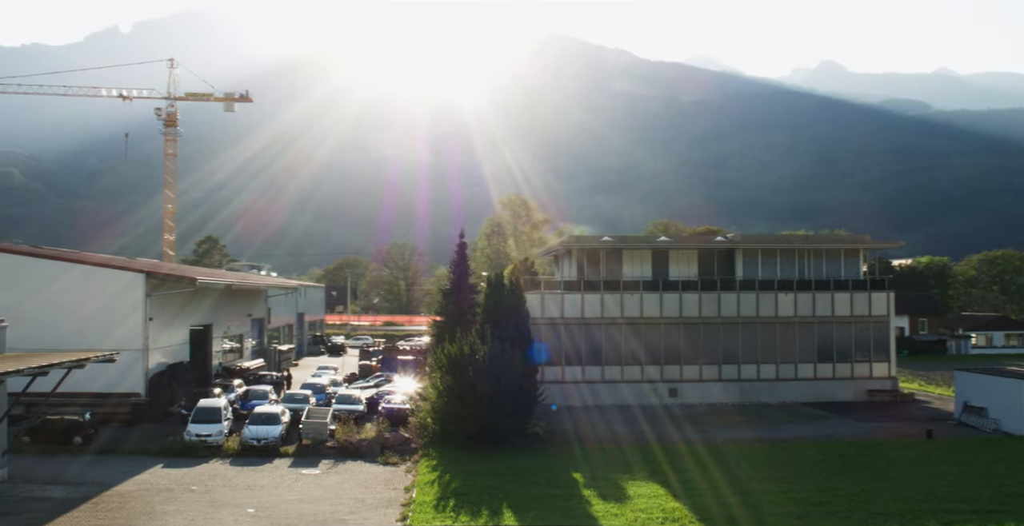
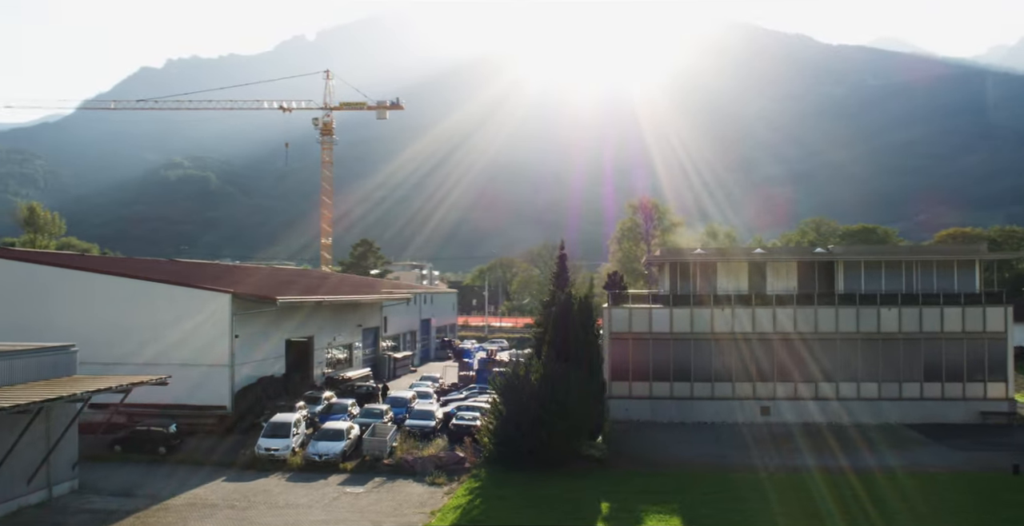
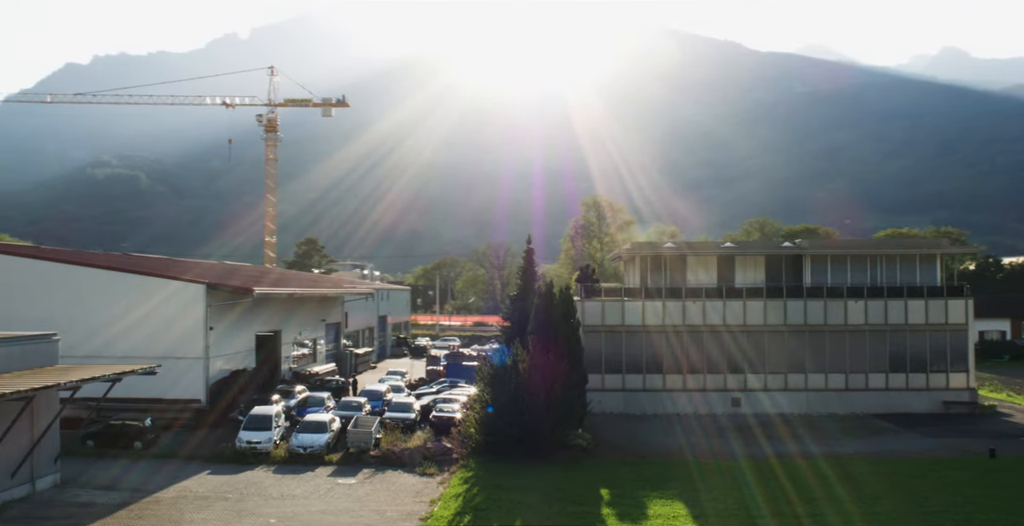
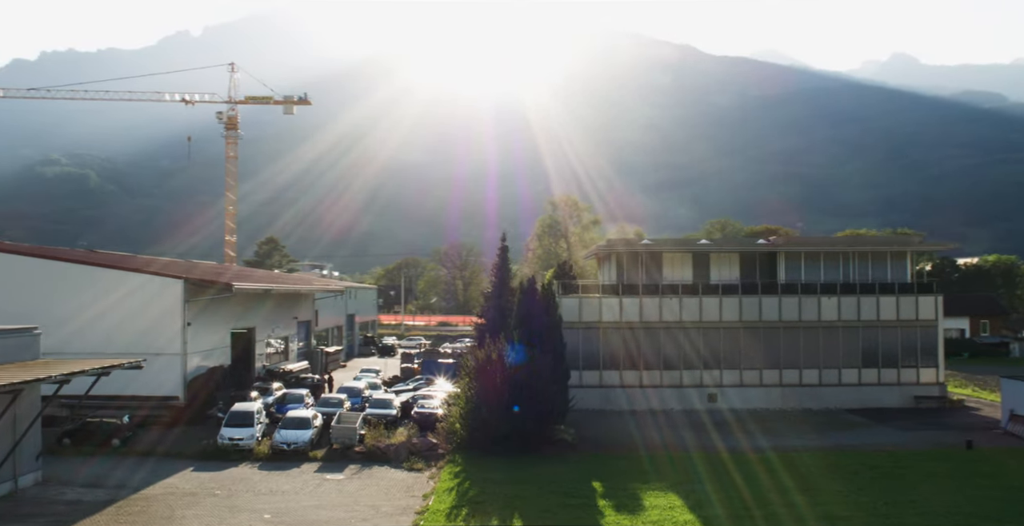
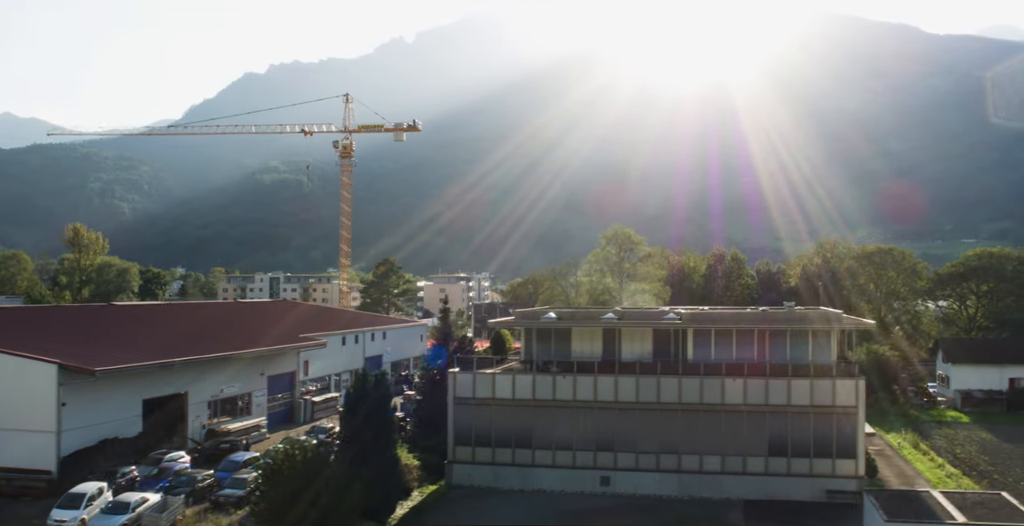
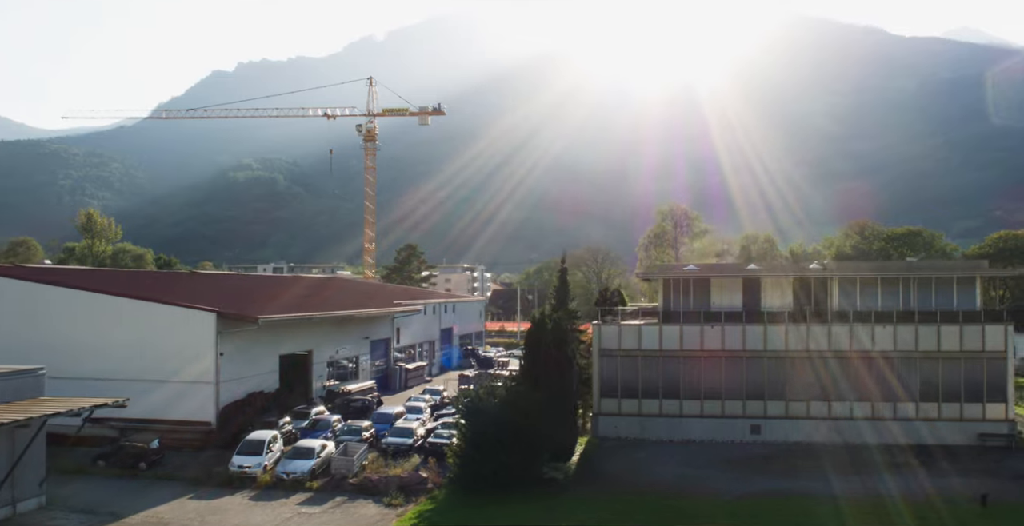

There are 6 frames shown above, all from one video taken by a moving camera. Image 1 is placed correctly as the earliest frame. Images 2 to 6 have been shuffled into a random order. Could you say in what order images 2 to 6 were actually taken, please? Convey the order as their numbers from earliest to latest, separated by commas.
4, 3, 2, 6, 5
